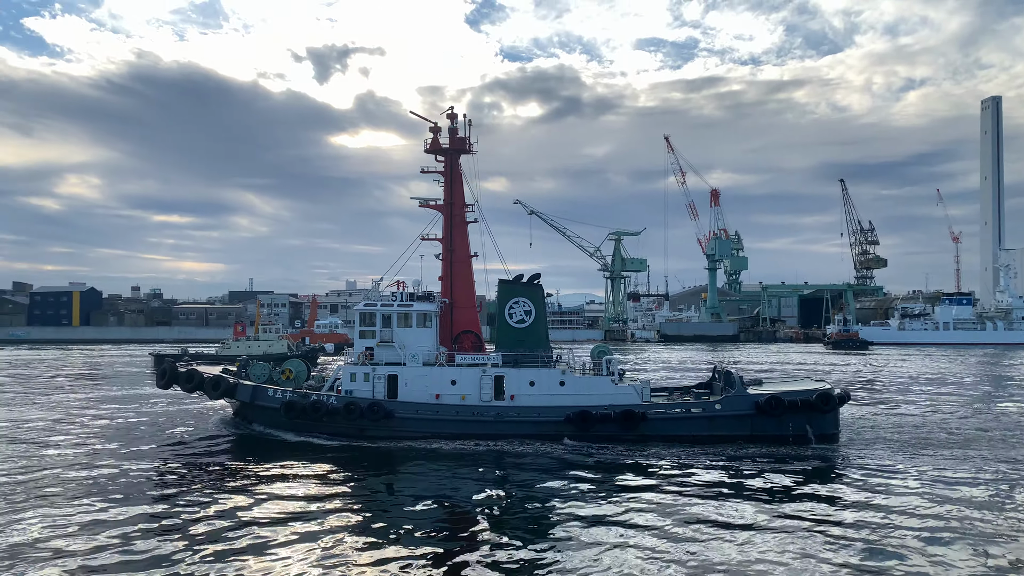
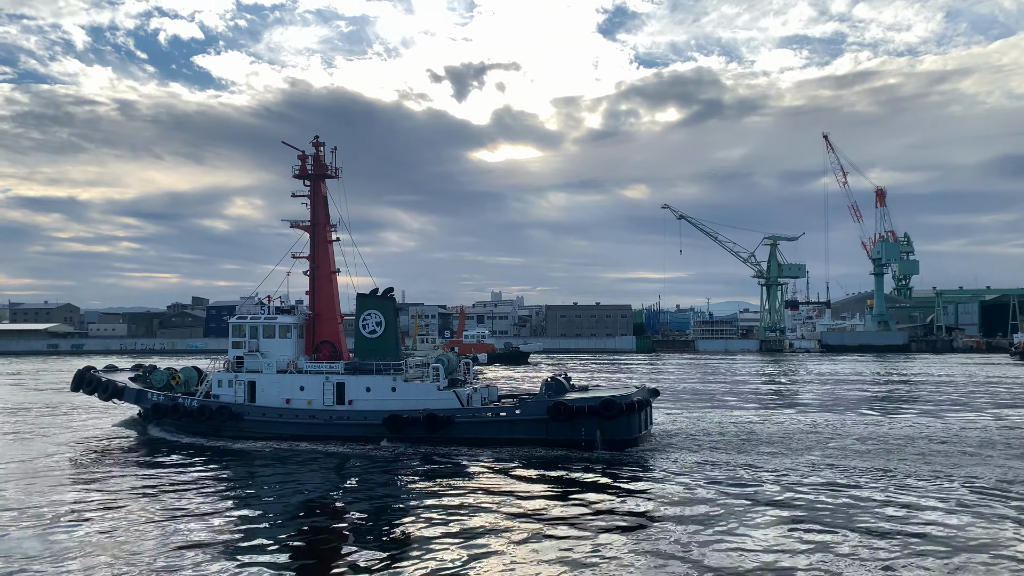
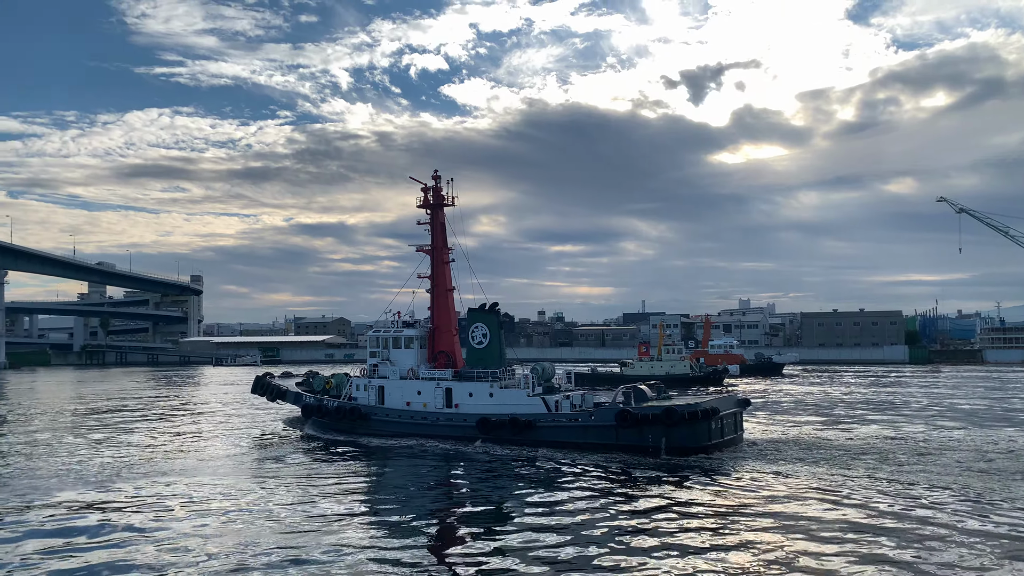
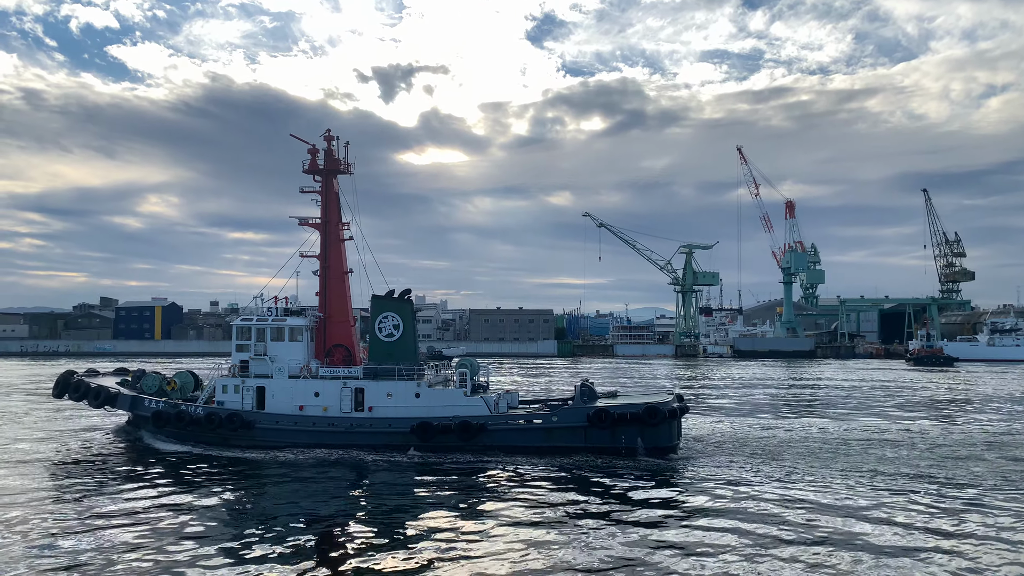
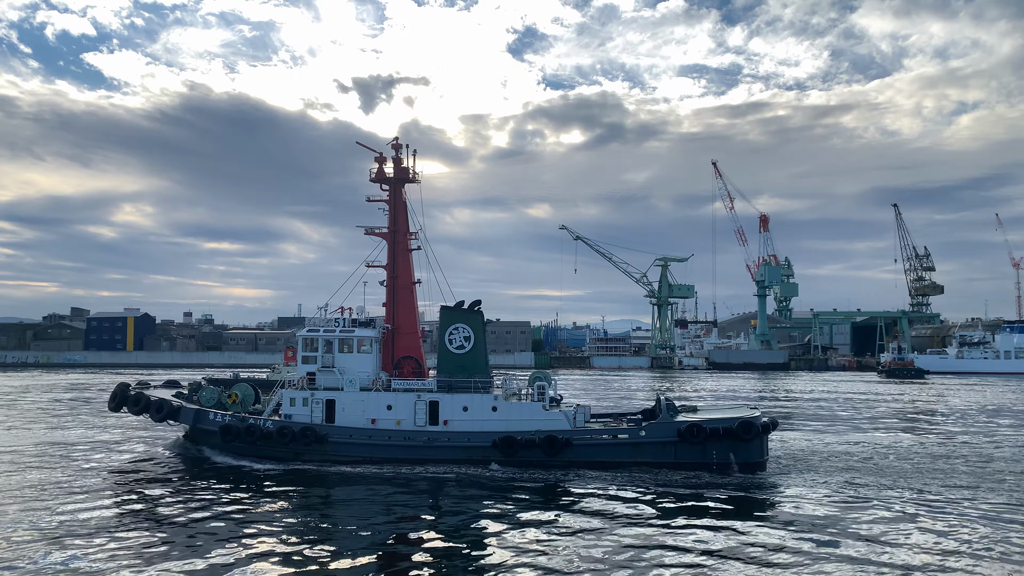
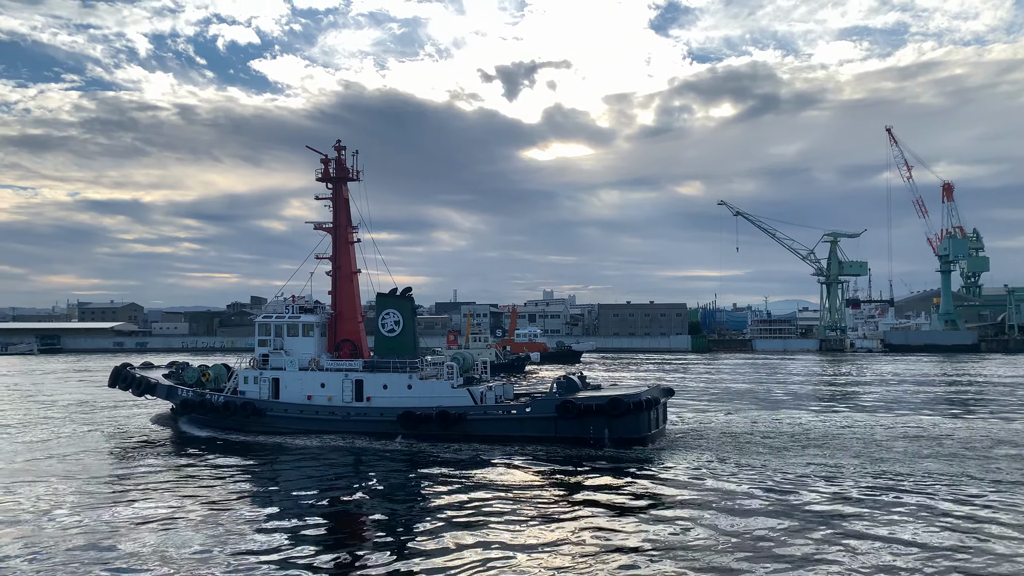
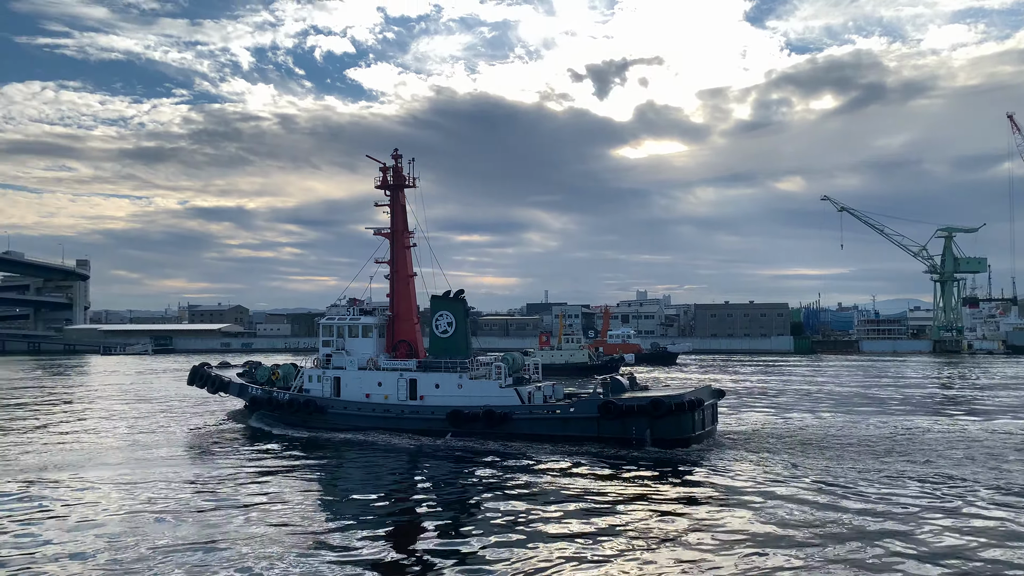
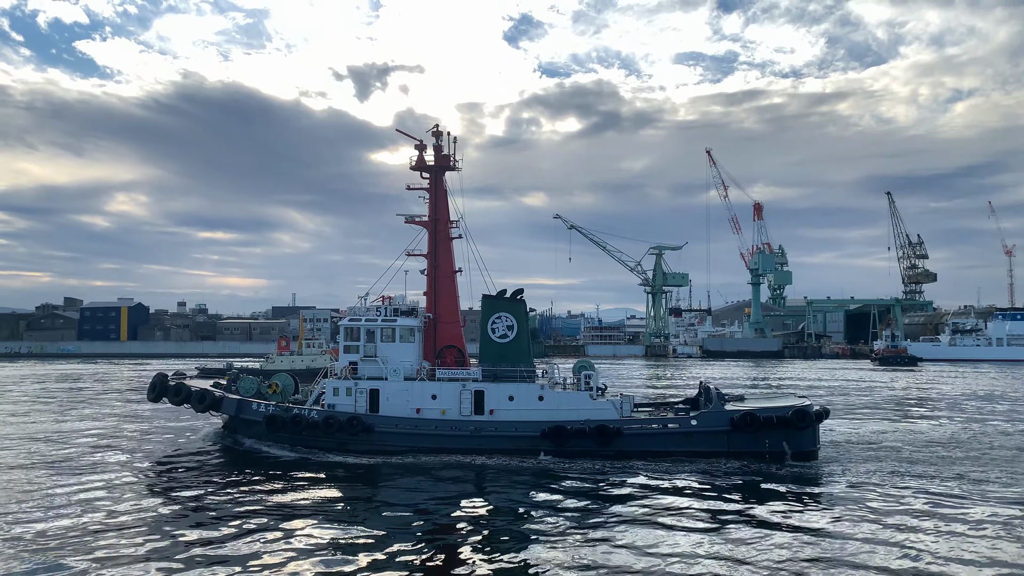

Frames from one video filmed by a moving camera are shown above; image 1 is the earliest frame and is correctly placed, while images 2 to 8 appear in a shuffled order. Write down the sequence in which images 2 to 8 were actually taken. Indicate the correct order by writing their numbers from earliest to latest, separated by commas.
8, 5, 4, 2, 6, 7, 3
